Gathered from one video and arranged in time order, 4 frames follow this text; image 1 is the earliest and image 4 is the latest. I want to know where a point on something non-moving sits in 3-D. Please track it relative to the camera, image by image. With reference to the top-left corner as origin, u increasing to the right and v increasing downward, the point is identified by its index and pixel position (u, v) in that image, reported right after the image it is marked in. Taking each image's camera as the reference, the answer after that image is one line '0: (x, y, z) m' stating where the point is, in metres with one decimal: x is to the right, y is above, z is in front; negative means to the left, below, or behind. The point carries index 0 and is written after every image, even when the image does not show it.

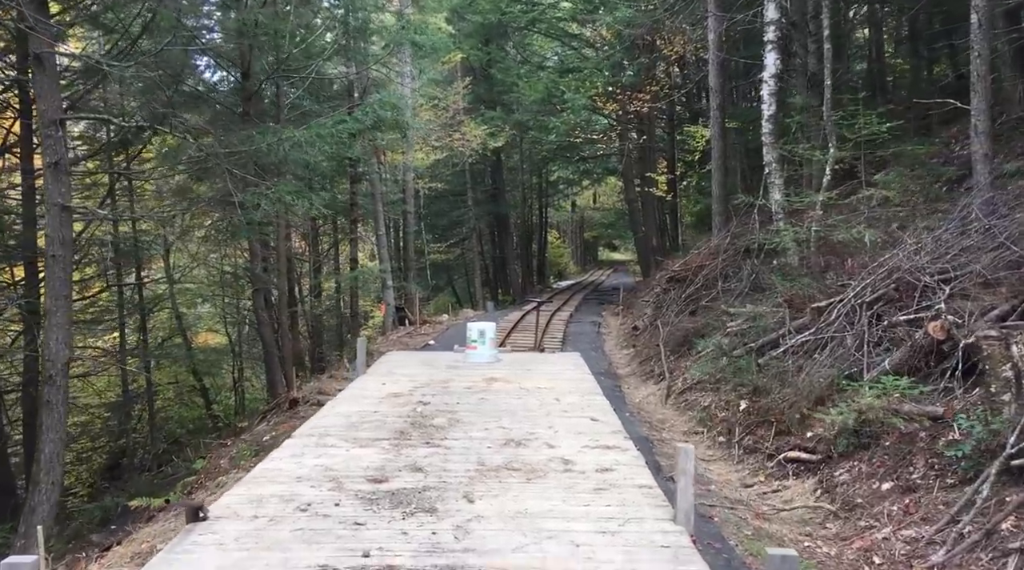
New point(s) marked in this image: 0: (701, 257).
0: (+3.2, +0.5, +16.8) m
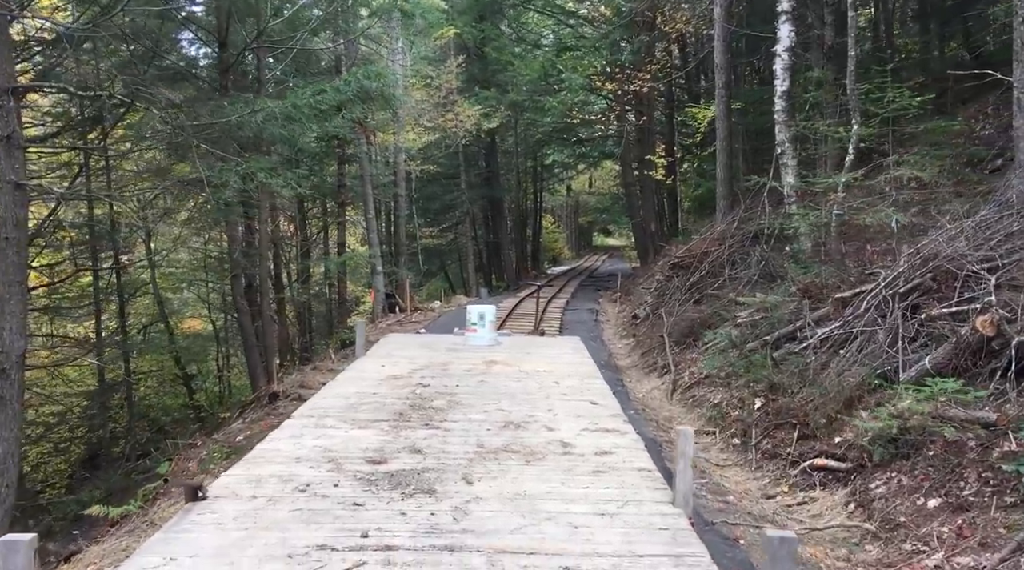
0: (+3.1, +0.7, +16.0) m
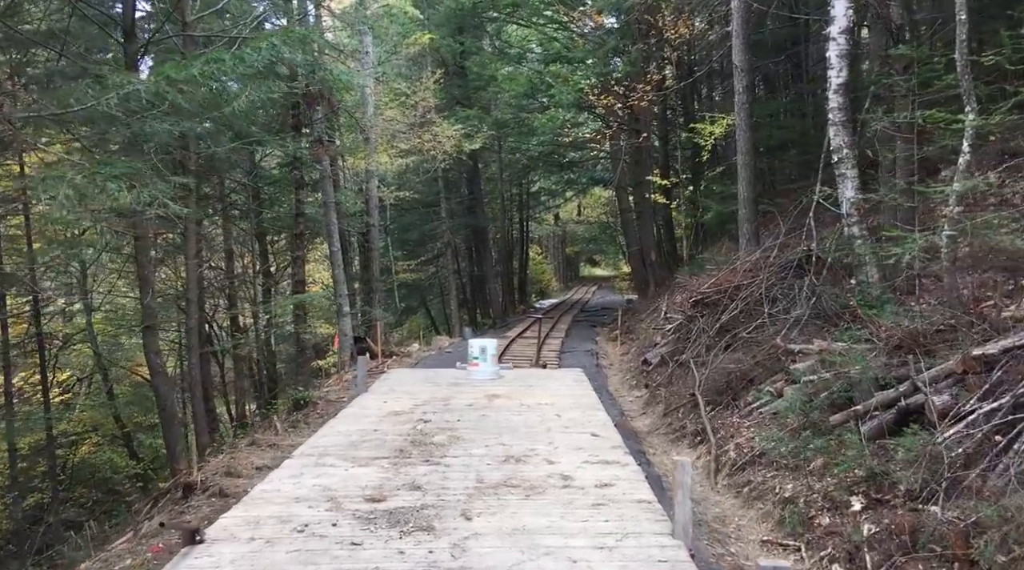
0: (+2.9, +0.1, +13.4) m
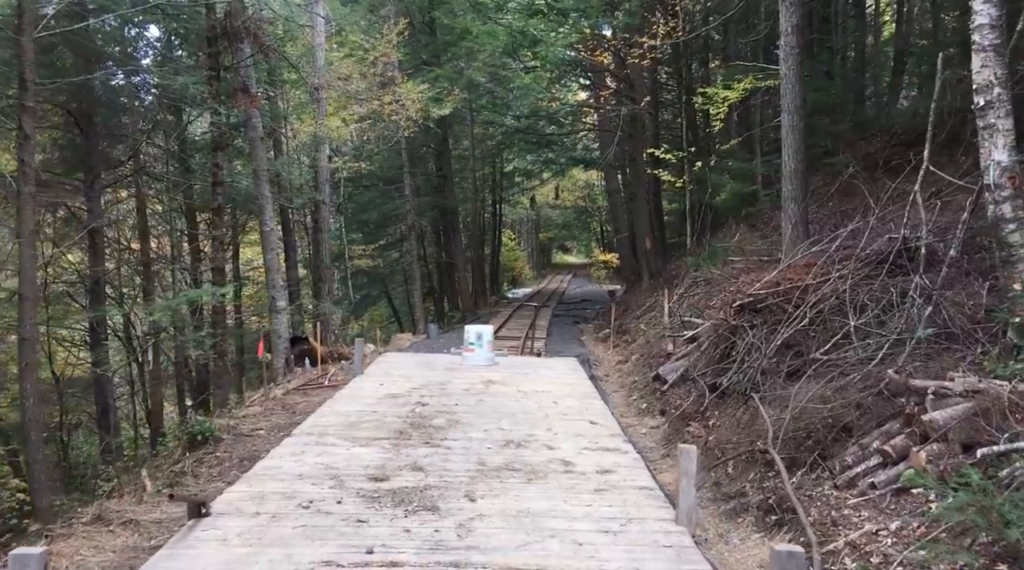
0: (+2.7, +0.1, +10.0) m
